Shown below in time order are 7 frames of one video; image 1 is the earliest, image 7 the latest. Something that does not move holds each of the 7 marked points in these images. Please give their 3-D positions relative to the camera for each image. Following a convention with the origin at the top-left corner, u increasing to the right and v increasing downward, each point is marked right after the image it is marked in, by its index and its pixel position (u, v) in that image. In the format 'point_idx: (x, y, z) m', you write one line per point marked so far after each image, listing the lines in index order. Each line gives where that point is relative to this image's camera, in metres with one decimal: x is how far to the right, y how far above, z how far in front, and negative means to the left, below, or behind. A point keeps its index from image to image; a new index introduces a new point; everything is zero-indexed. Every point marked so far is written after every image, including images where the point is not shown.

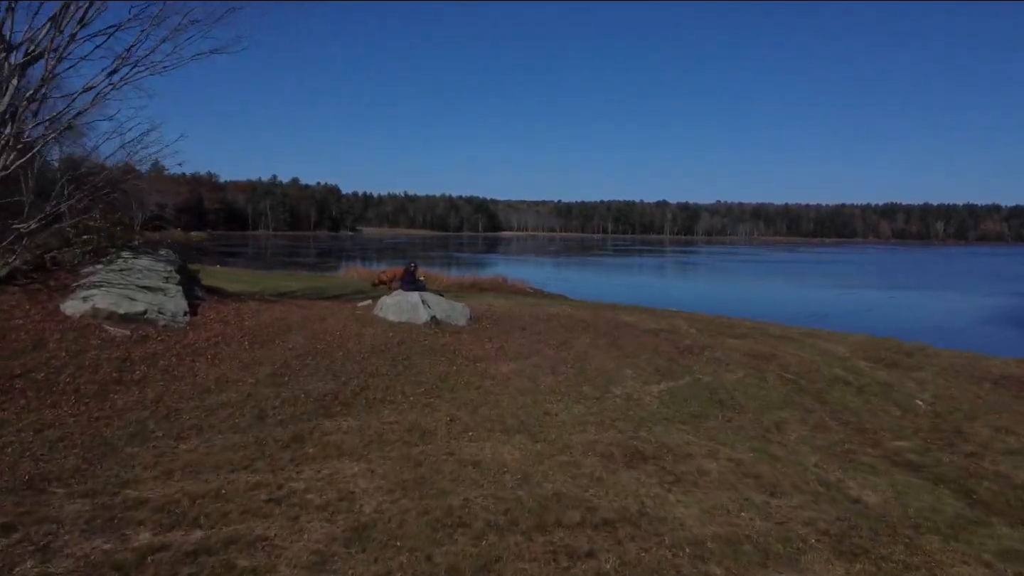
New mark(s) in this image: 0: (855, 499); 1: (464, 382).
0: (+3.9, -2.4, +9.4) m
1: (-0.7, -1.4, +12.1) m
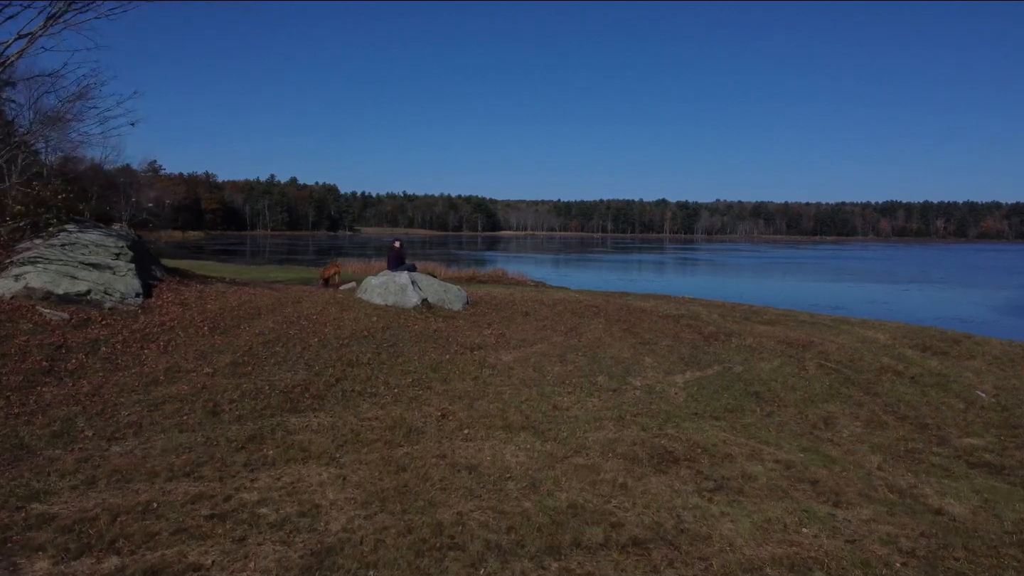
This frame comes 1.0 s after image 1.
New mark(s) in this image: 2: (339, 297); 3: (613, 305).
0: (+4.0, -2.1, +7.7) m
1: (-0.7, -1.1, +10.4) m
2: (-2.8, -0.1, +13.0) m
3: (+1.9, -0.3, +15.5) m
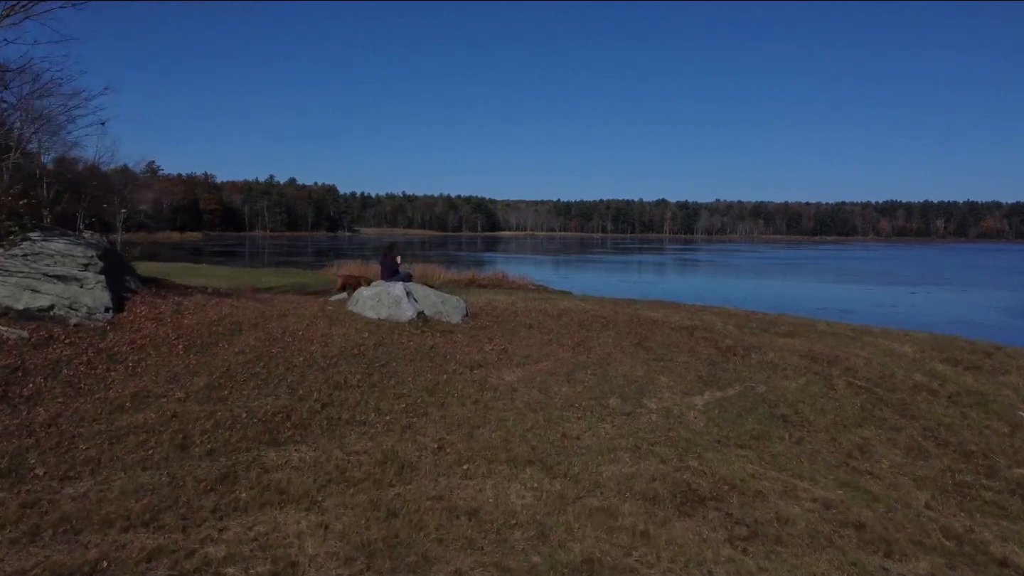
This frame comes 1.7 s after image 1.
0: (+4.0, -2.2, +6.7) m
1: (-0.6, -1.2, +9.4) m
2: (-2.7, -0.3, +12.1) m
3: (+1.9, -0.5, +14.6) m
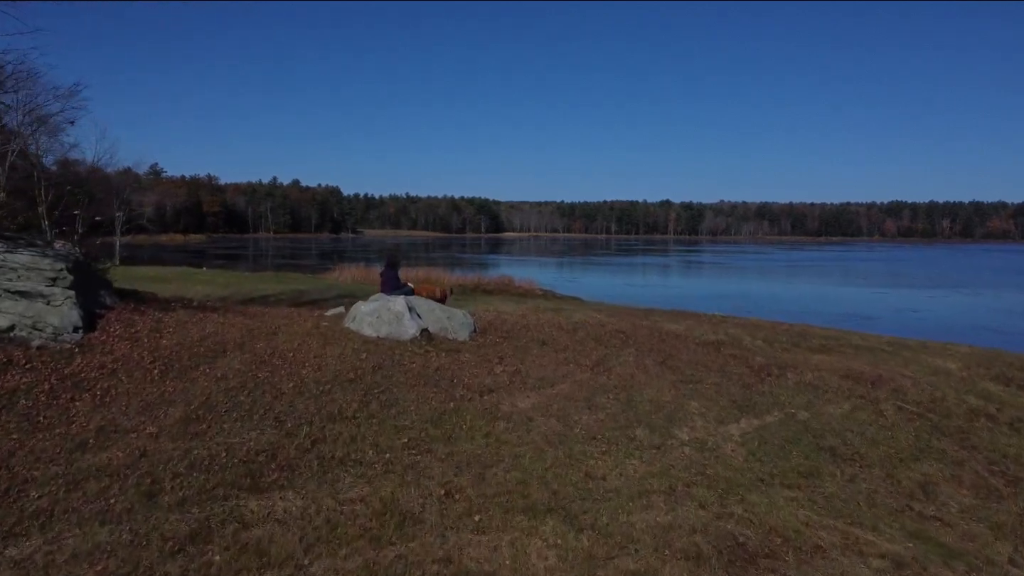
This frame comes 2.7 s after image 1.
0: (+4.2, -2.4, +5.6) m
1: (-0.5, -1.4, +8.4) m
2: (-2.5, -0.5, +11.0) m
3: (+2.1, -0.7, +13.5) m
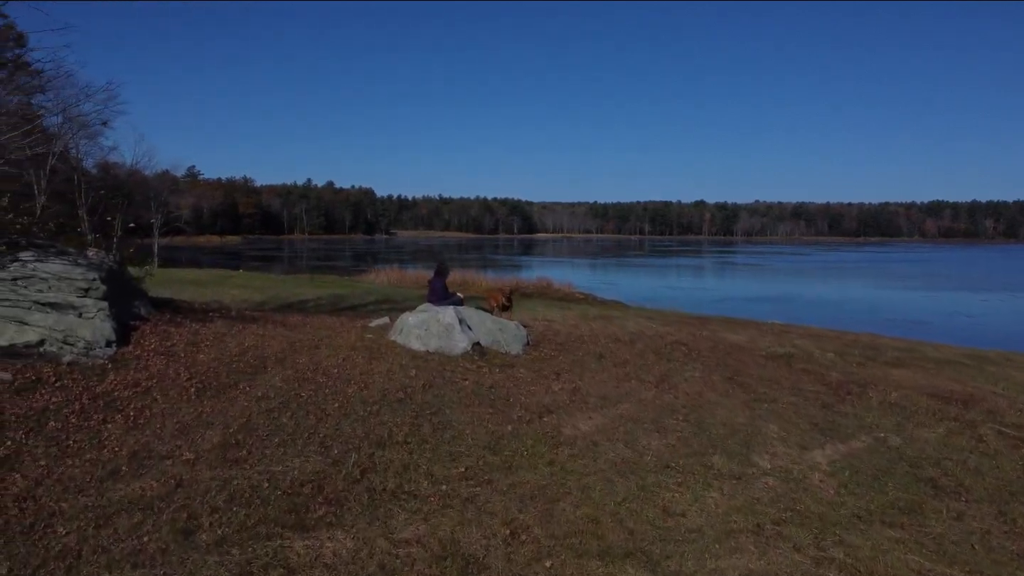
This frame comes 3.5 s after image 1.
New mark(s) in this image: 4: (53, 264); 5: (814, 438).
0: (+4.7, -2.5, +4.7) m
1: (+0.1, -1.6, +7.6) m
2: (-1.8, -0.6, +10.4) m
3: (+2.9, -0.8, +12.7) m
4: (-5.2, +0.3, +9.3) m
5: (+3.2, -1.6, +8.8) m
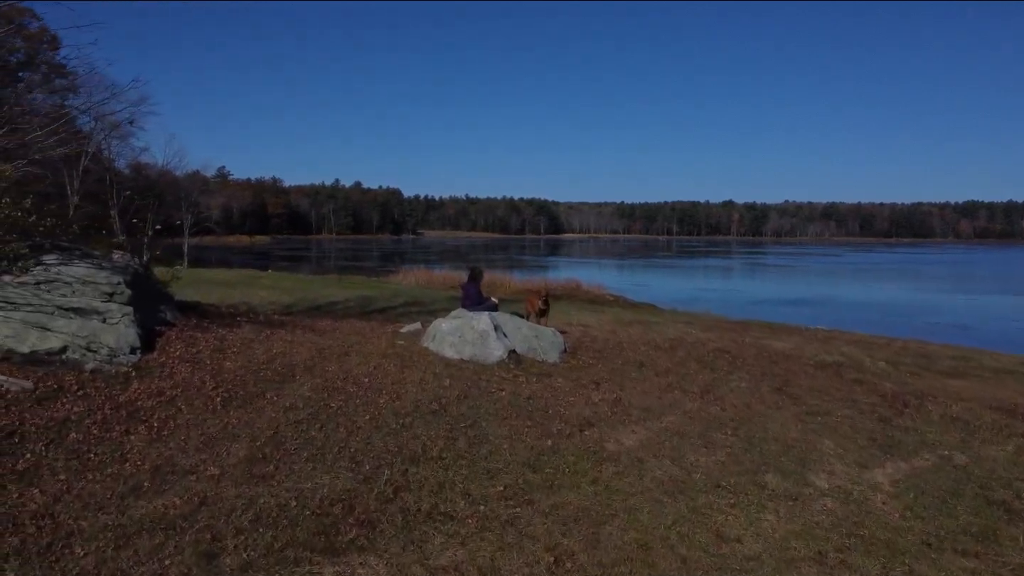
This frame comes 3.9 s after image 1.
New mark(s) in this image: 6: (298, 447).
0: (+4.9, -2.6, +4.1) m
1: (+0.5, -1.6, +7.2) m
2: (-1.4, -0.7, +10.0) m
3: (+3.5, -0.9, +12.1) m
4: (-4.8, +0.2, +9.0) m
5: (+3.6, -1.7, +8.2) m
6: (-1.9, -1.4, +7.2) m
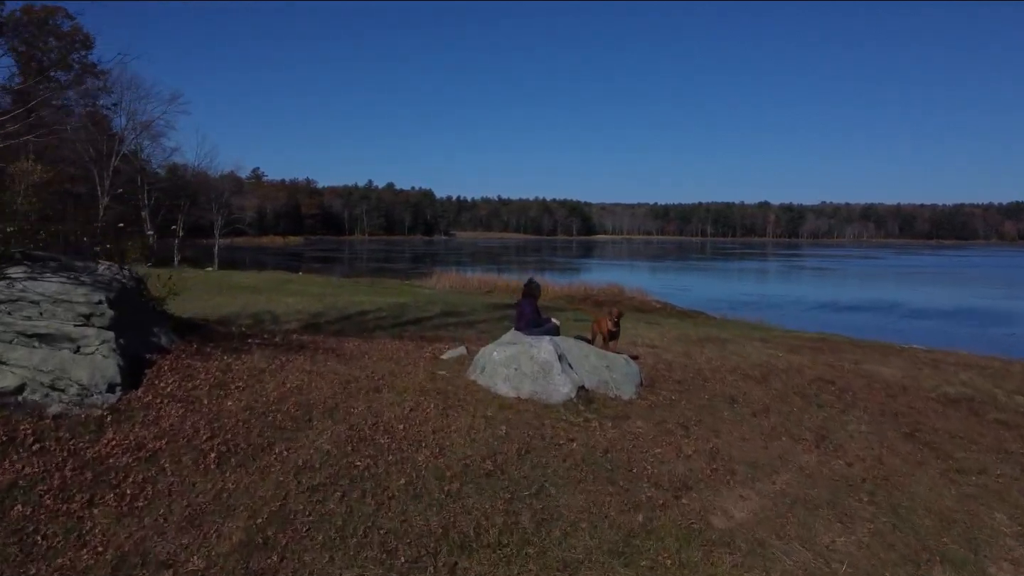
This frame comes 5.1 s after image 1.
0: (+5.4, -2.8, +2.1) m
1: (+1.0, -1.8, +5.3) m
2: (-0.7, -0.9, +8.2) m
3: (+4.2, -1.1, +10.1) m
4: (-4.2, 0.0, +7.4) m
5: (+4.2, -1.9, +6.3) m
6: (-1.3, -1.6, +5.4) m
